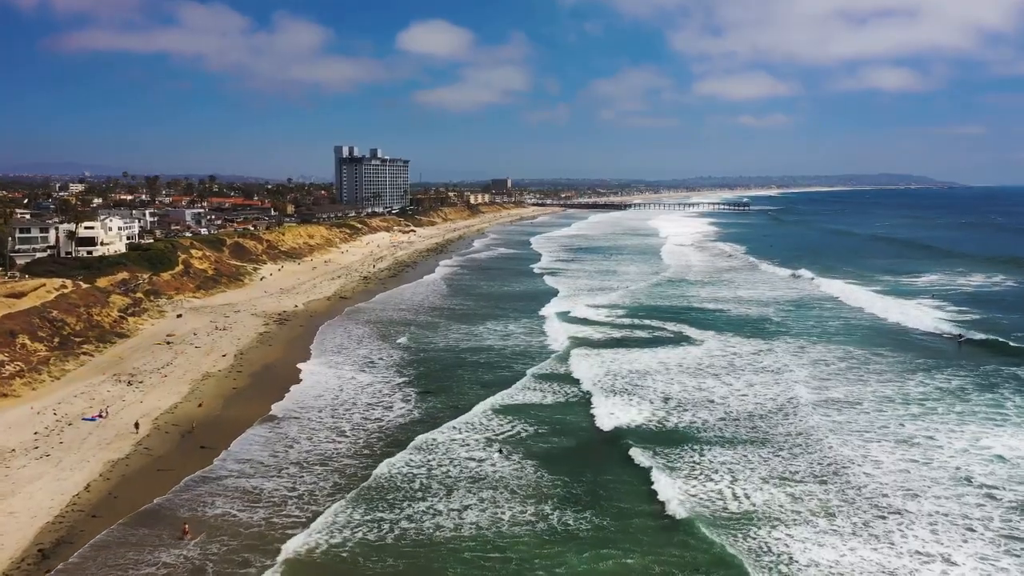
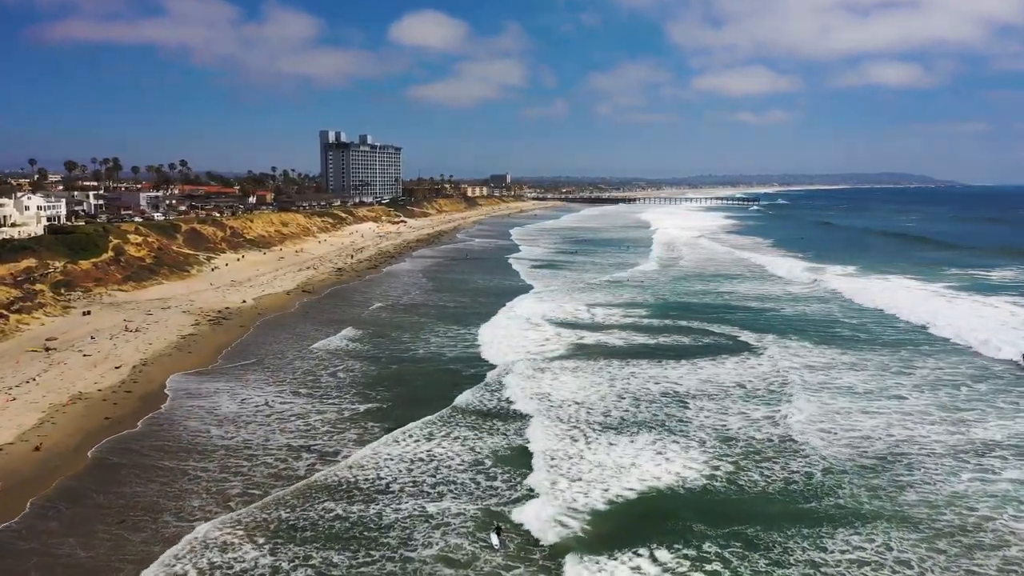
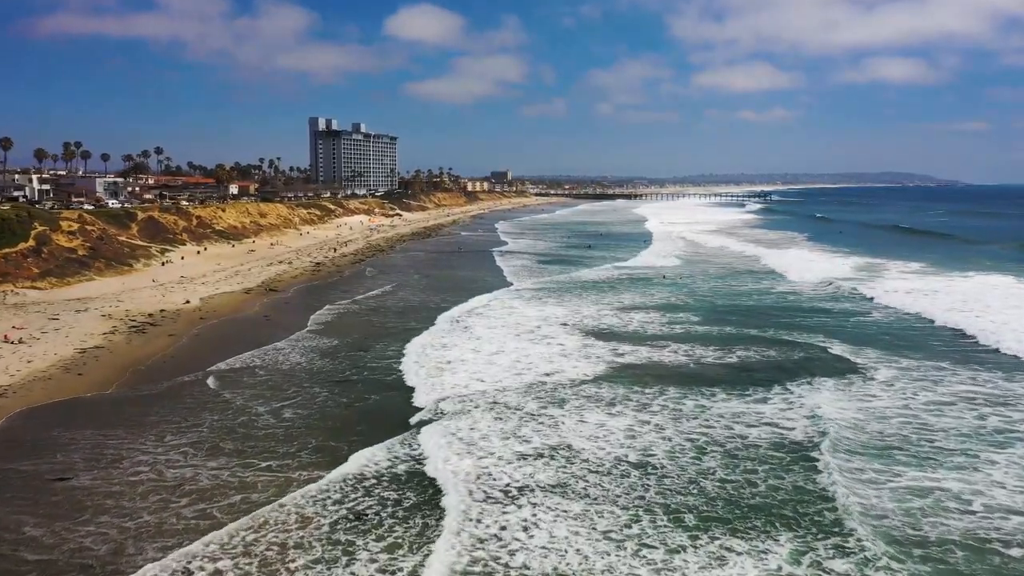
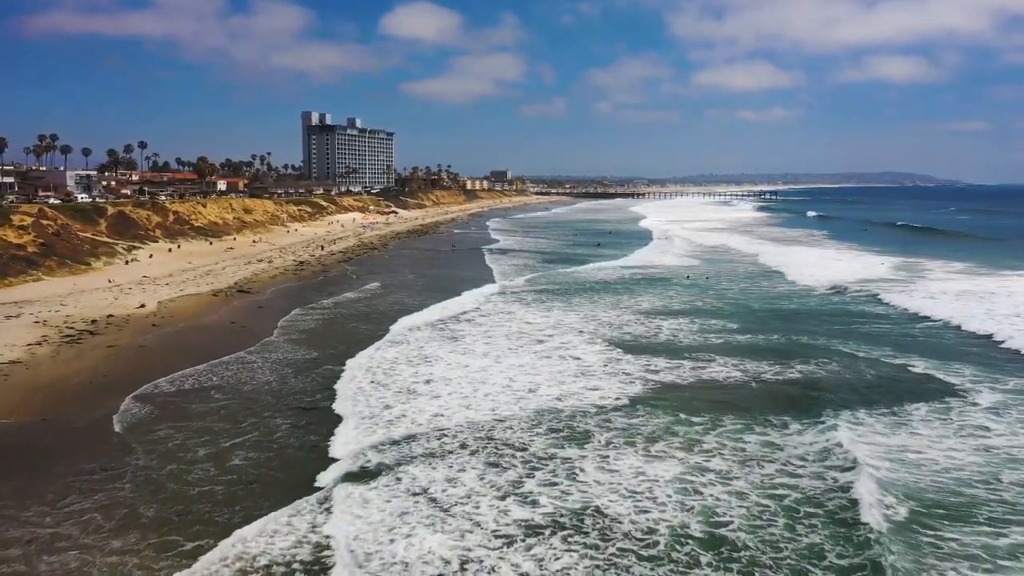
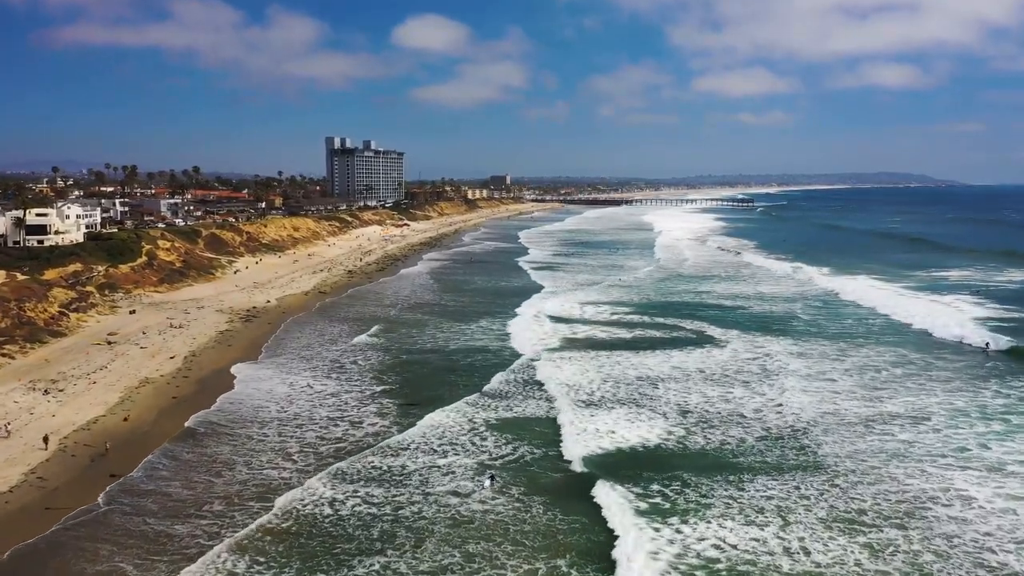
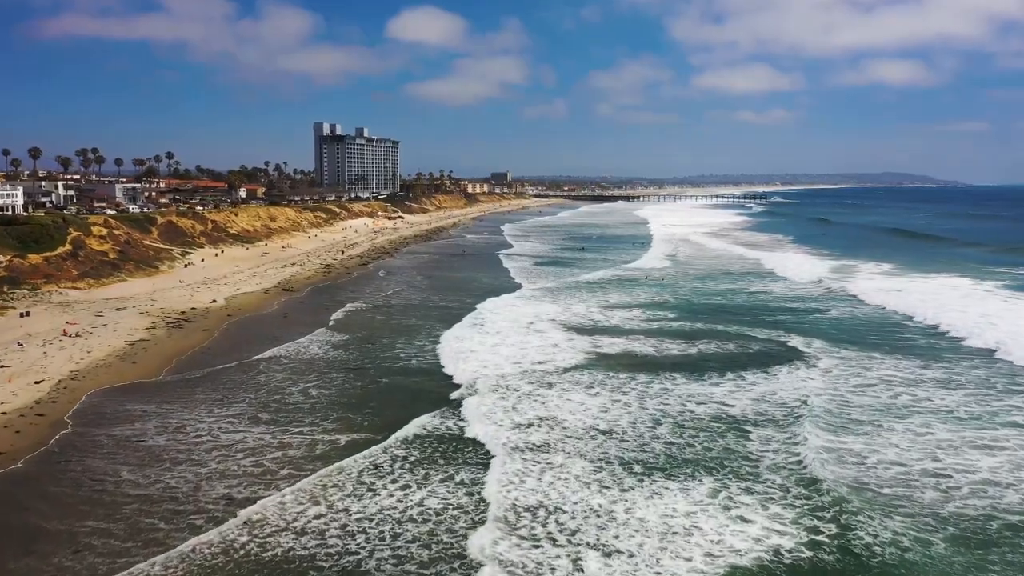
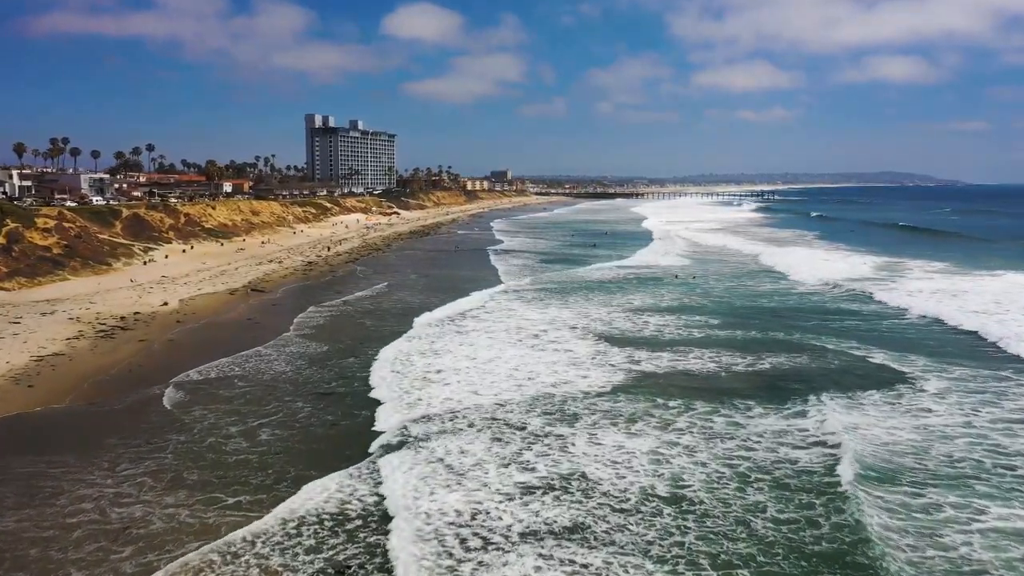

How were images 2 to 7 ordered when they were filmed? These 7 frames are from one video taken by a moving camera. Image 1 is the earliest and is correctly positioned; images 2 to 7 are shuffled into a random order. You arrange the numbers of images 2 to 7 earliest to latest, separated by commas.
5, 2, 6, 3, 7, 4
